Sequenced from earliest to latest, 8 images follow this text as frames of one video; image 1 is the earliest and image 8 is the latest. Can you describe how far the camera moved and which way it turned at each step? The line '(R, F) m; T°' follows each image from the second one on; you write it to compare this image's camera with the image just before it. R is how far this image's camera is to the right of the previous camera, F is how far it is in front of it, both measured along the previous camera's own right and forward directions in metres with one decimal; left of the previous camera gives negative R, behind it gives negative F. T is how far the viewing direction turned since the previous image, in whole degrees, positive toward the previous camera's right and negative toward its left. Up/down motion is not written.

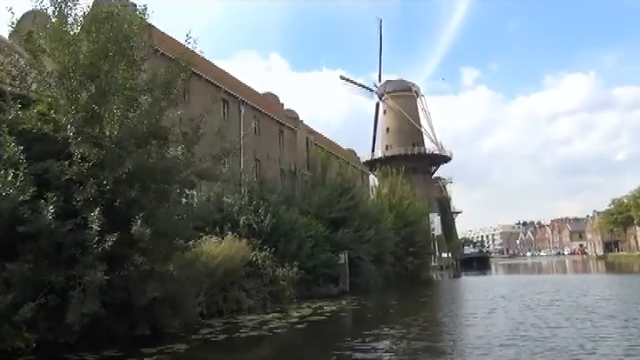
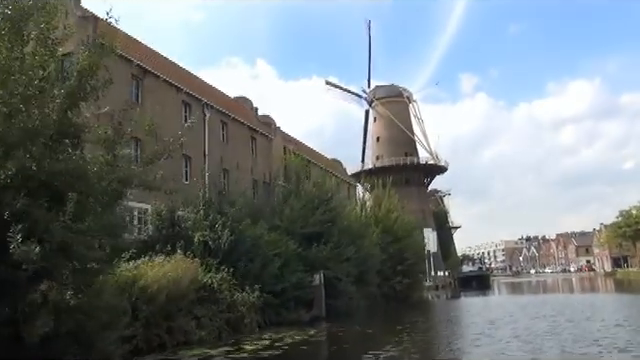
(+1.1, +2.4) m; 0°
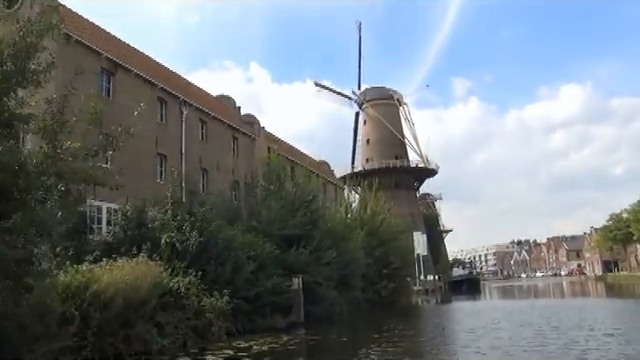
(+0.5, +1.0) m; +1°
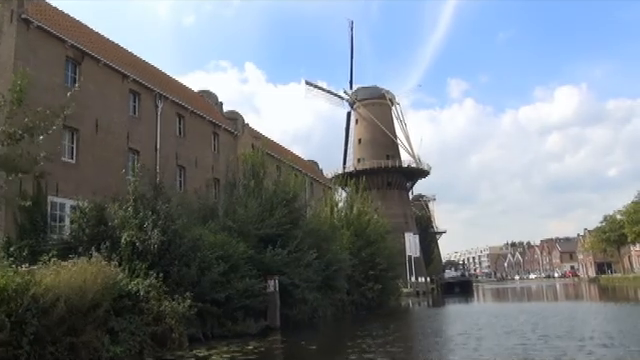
(+0.6, +1.2) m; +1°
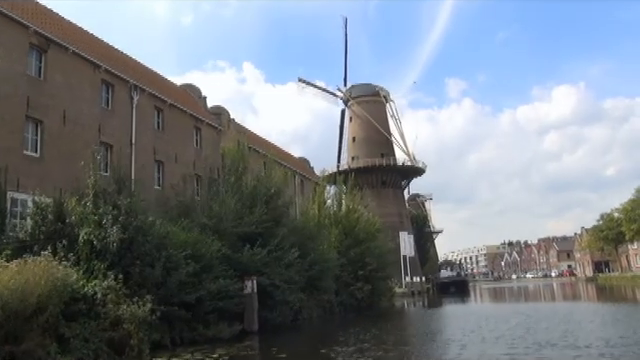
(+0.6, +1.2) m; 0°
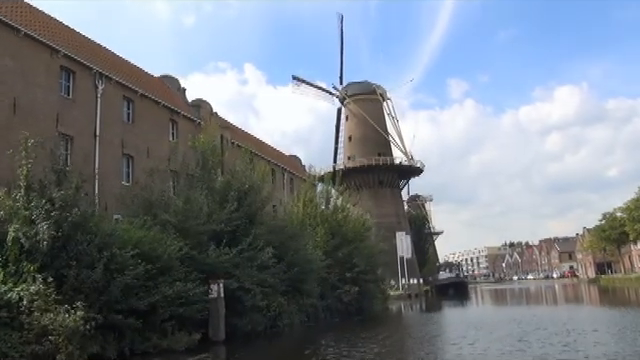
(+0.8, +1.8) m; 0°
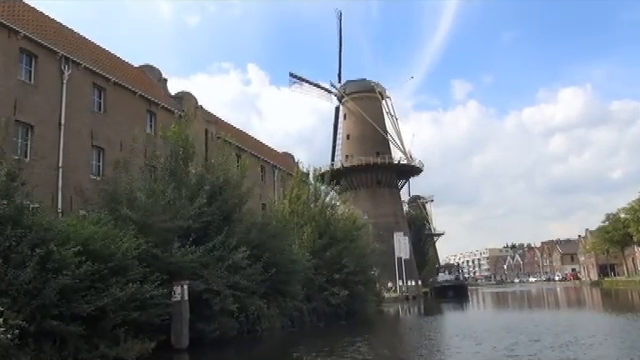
(+0.7, +1.6) m; 0°
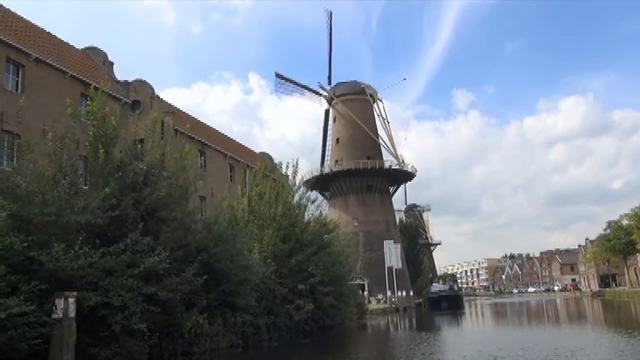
(+1.5, +3.5) m; 0°
